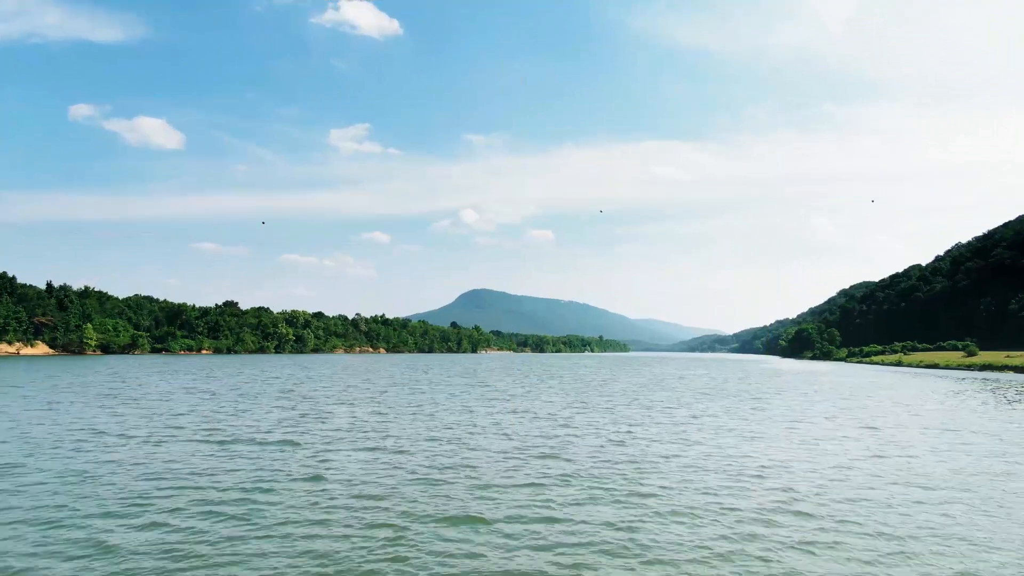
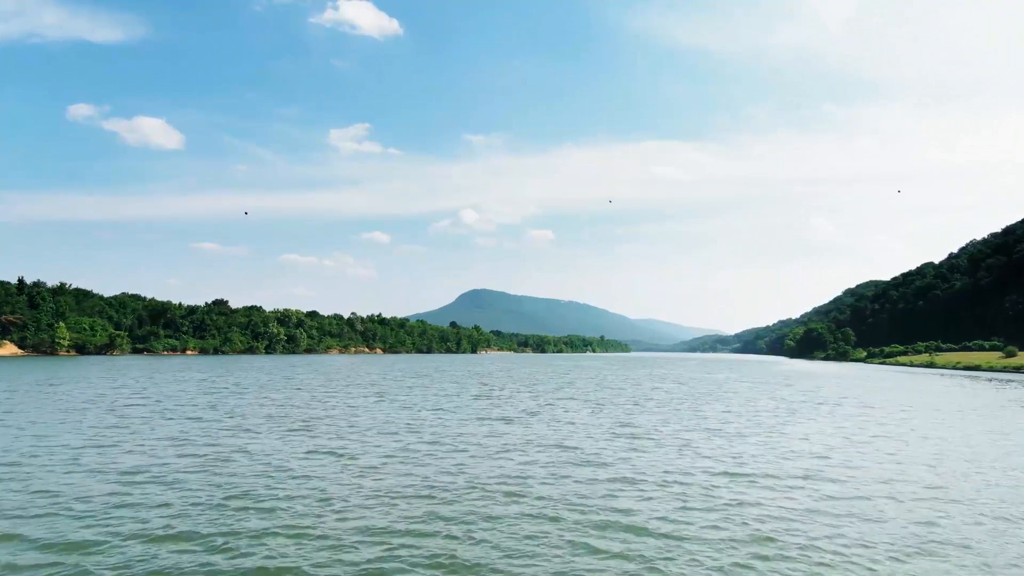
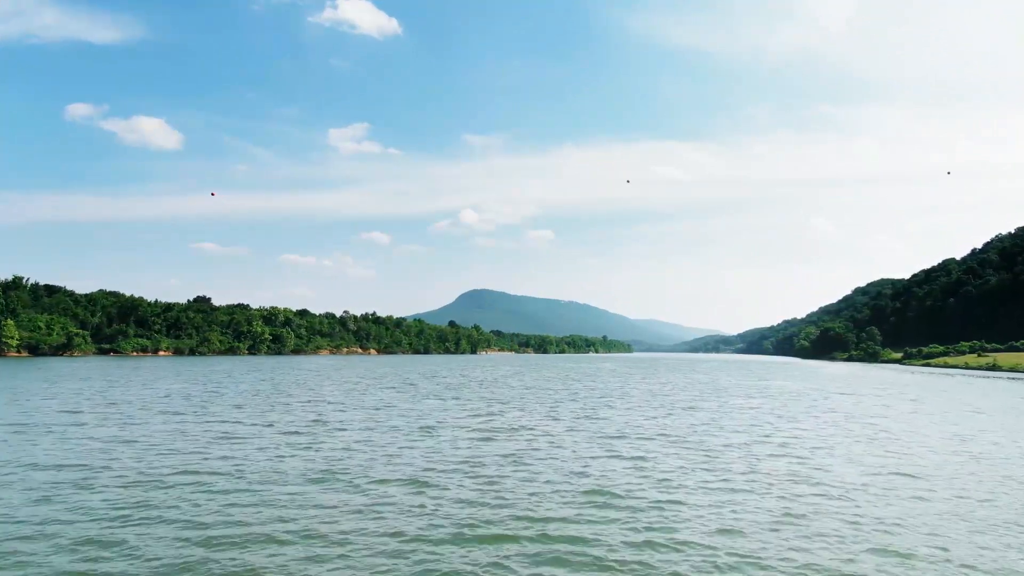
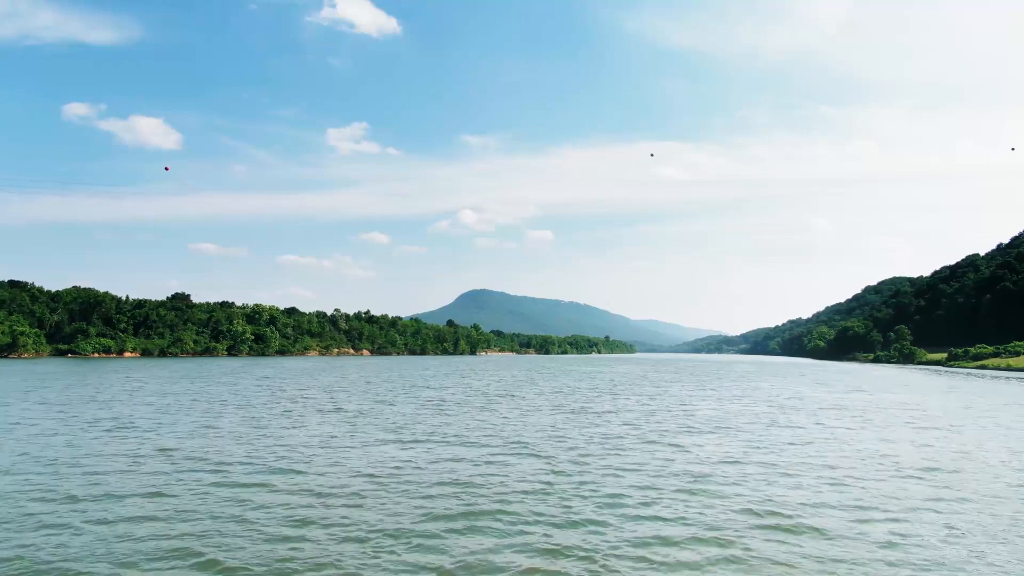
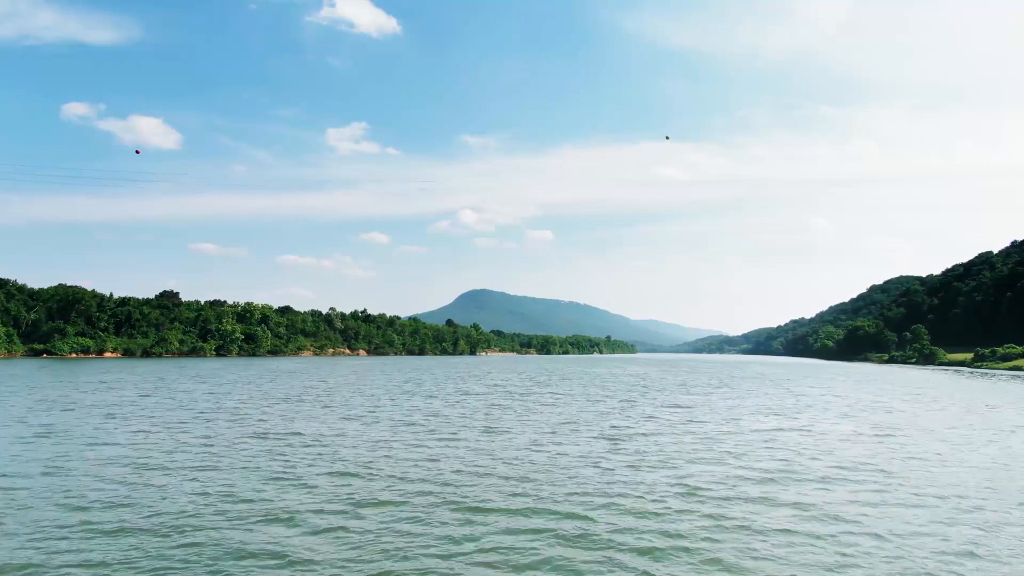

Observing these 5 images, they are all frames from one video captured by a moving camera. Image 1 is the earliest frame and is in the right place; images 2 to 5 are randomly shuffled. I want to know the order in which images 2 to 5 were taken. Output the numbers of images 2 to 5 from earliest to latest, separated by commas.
2, 3, 4, 5
